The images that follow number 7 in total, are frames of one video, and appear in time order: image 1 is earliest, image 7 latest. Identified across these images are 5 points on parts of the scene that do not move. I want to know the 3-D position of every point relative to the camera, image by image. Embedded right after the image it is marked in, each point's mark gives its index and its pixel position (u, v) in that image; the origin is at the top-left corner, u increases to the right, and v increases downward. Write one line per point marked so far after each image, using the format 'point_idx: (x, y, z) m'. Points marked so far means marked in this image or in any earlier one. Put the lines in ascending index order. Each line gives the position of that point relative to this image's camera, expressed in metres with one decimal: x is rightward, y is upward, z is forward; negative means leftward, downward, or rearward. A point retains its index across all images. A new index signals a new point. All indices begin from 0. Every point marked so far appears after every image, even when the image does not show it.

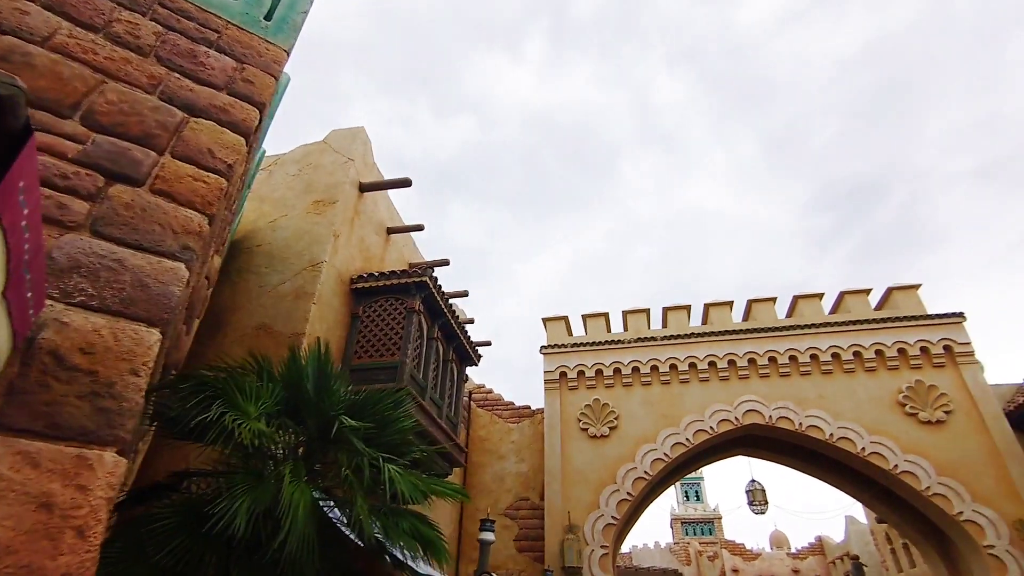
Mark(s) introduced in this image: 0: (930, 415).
0: (+6.0, -1.6, +7.9) m
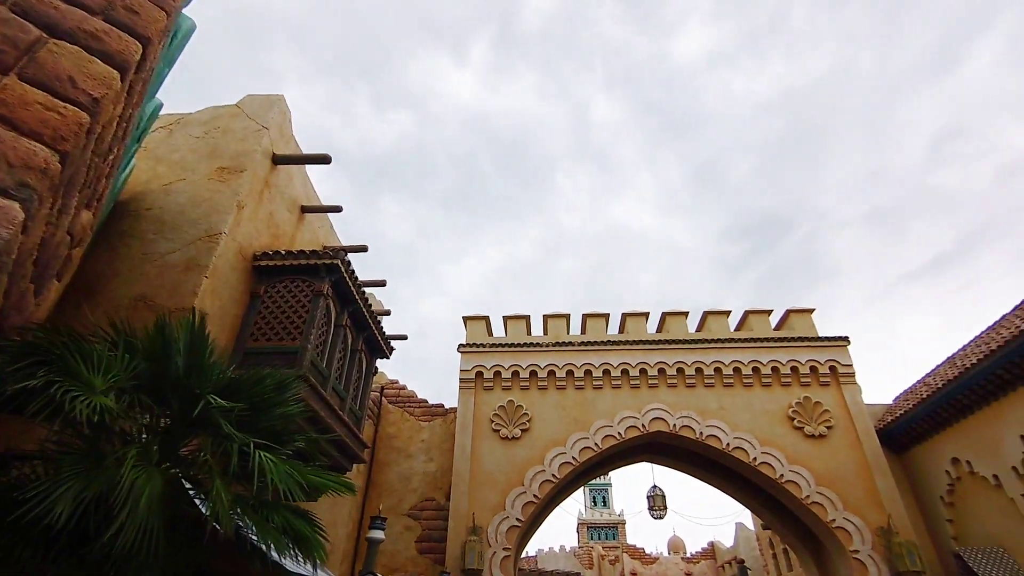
0: (+4.7, -2.2, +8.2) m
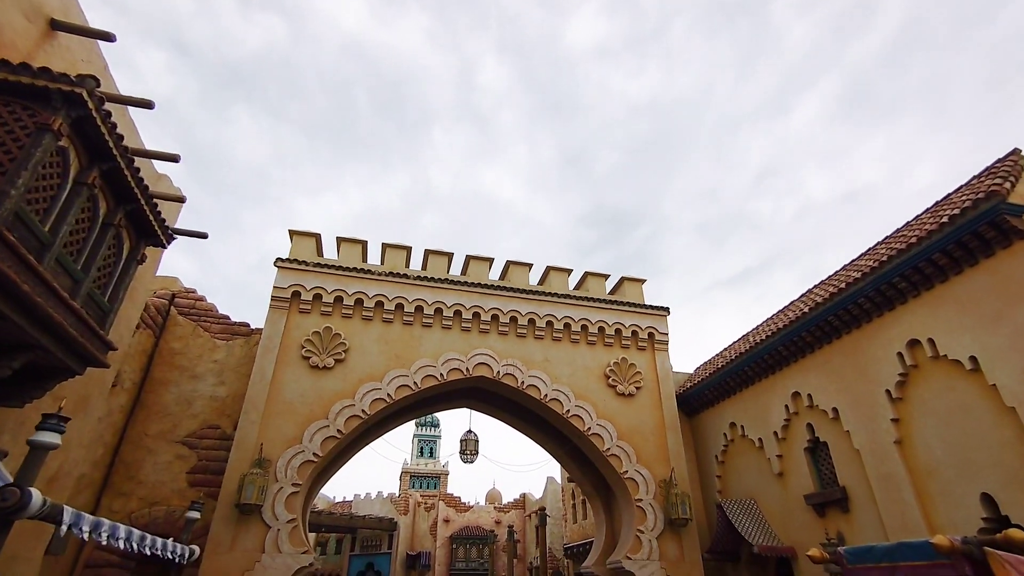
0: (+1.8, -1.6, +8.6) m
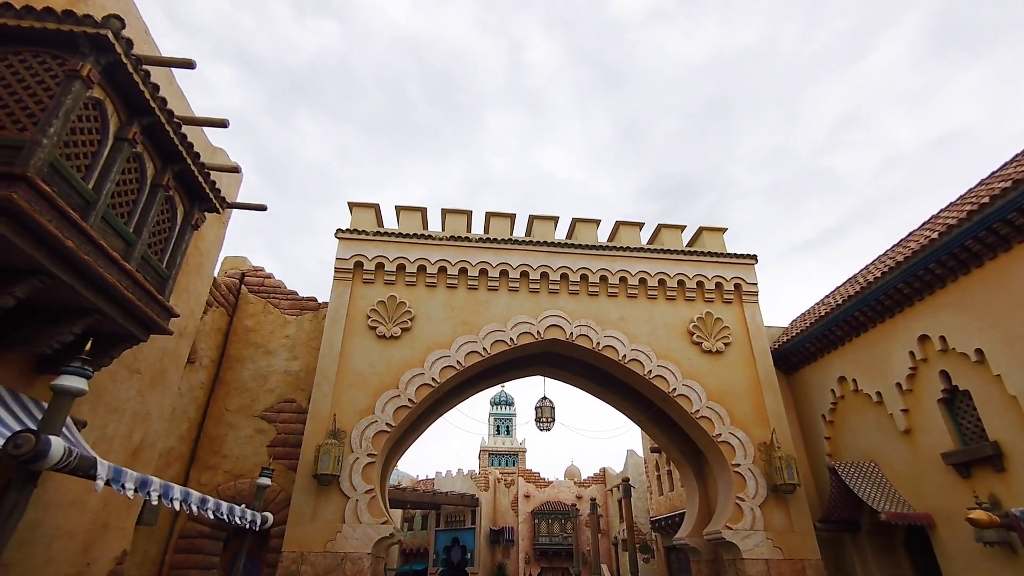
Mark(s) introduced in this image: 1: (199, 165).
0: (+3.0, -0.8, +7.8) m
1: (-2.7, +1.1, +4.6) m
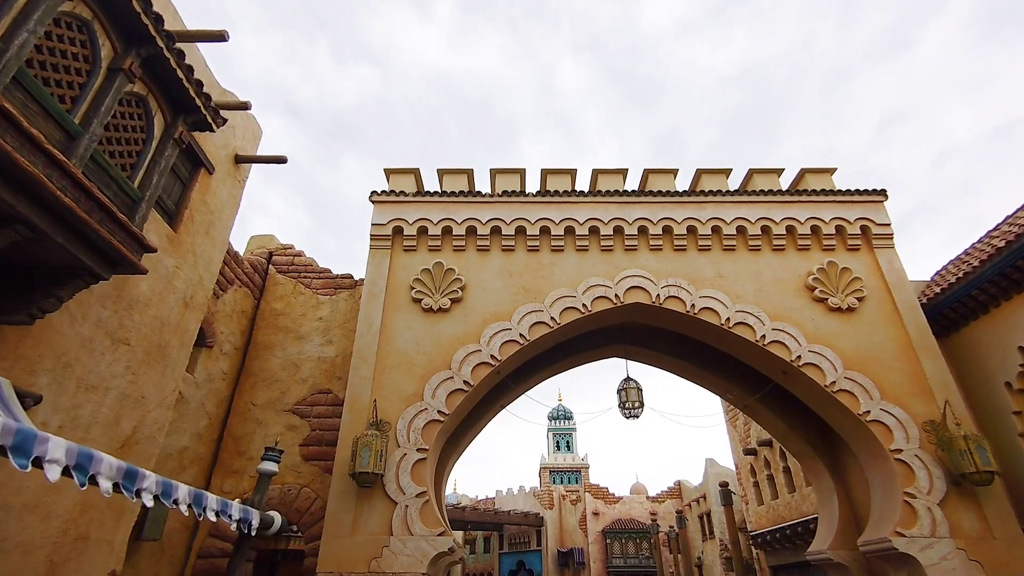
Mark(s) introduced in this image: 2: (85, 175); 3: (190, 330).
0: (+3.8, -0.1, +6.2) m
1: (-2.2, +1.5, +3.5) m
2: (-2.4, +0.6, +3.0) m
3: (-3.0, -0.4, +4.9) m
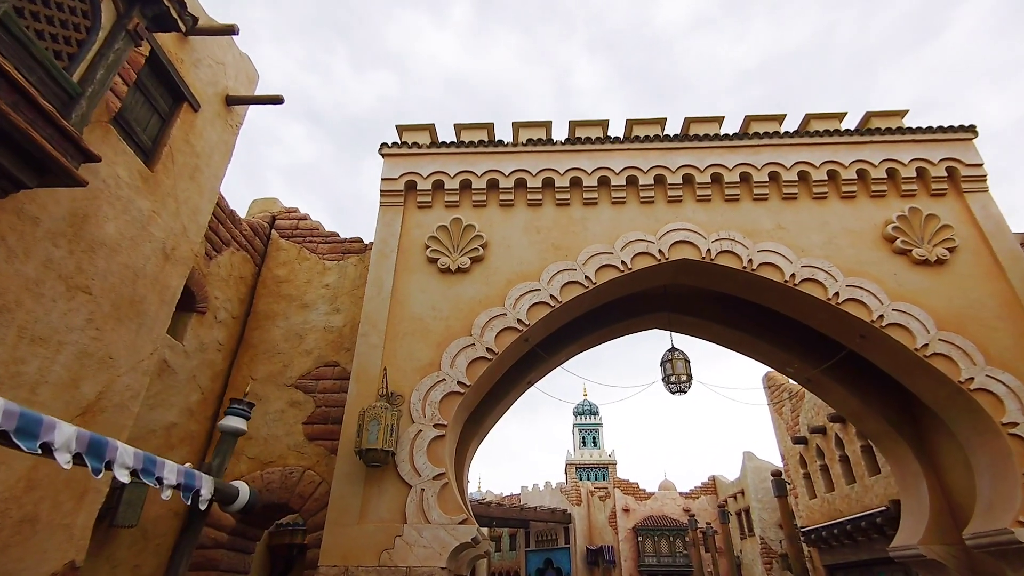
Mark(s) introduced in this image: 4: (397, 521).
0: (+4.1, +0.4, +5.2) m
1: (-2.1, +2.0, +2.8) m
2: (-2.2, +1.1, +2.3) m
3: (-2.8, 0.0, +4.3) m
4: (-0.9, -1.9, +4.3) m
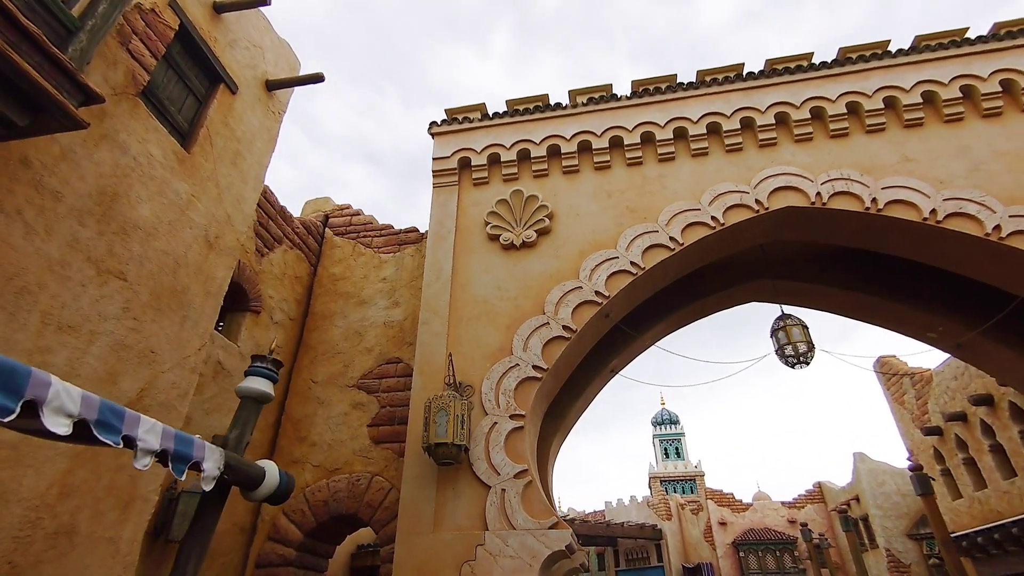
0: (+4.7, +1.0, +4.1) m
1: (-1.8, +2.1, +2.5) m
2: (-2.0, +1.2, +2.0) m
3: (-2.2, +0.1, +3.9) m
4: (-0.3, -1.7, +3.7) m
